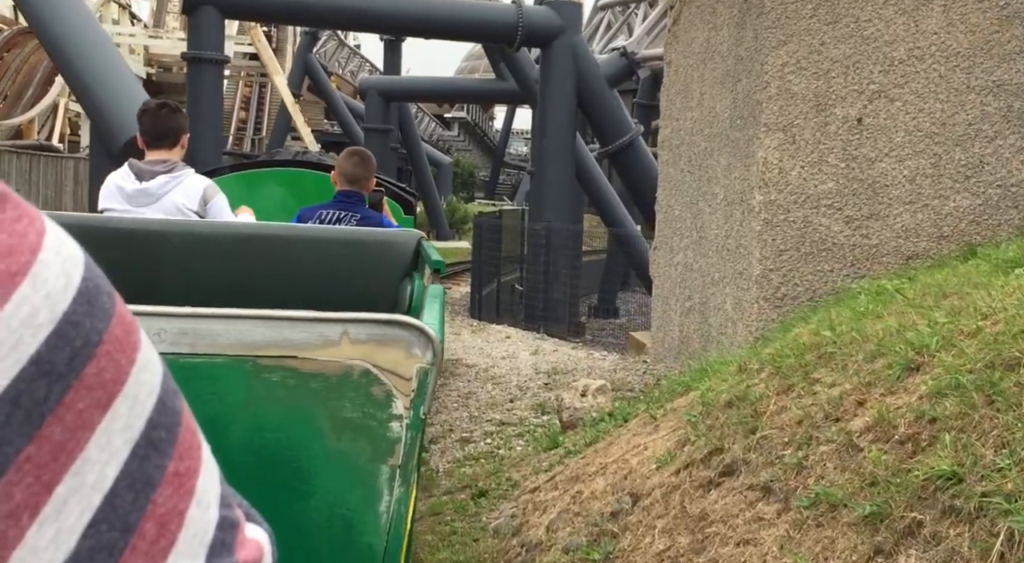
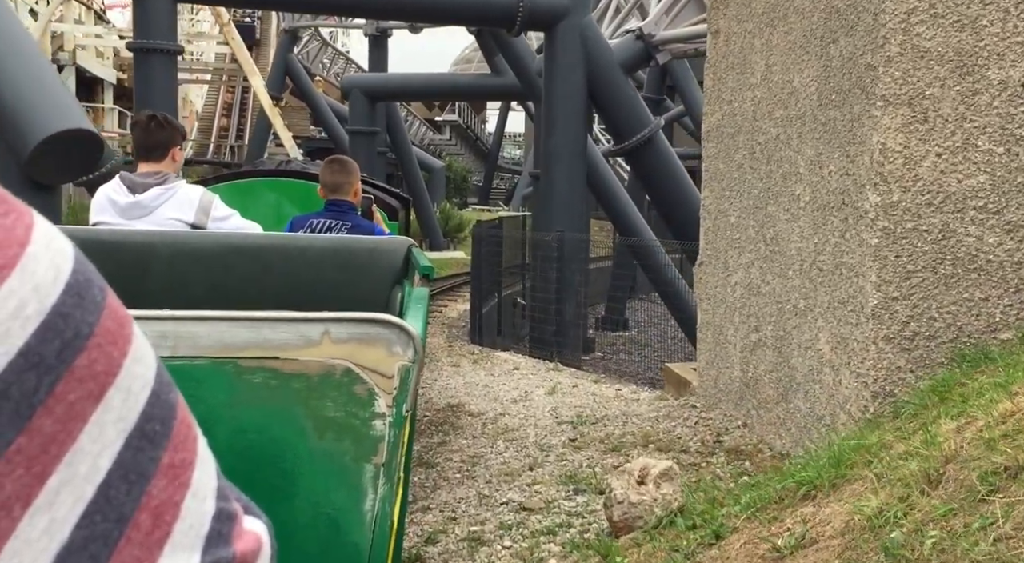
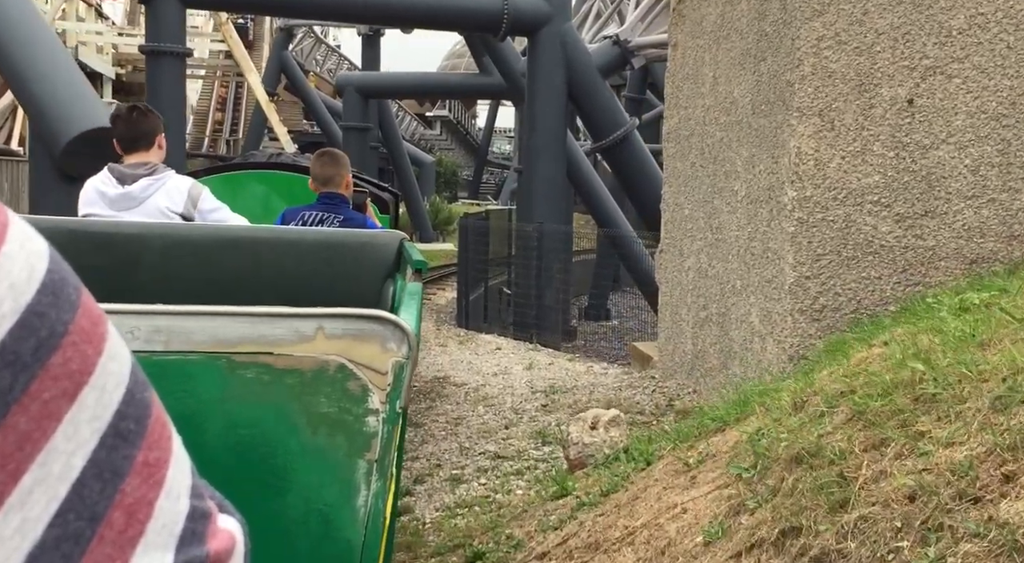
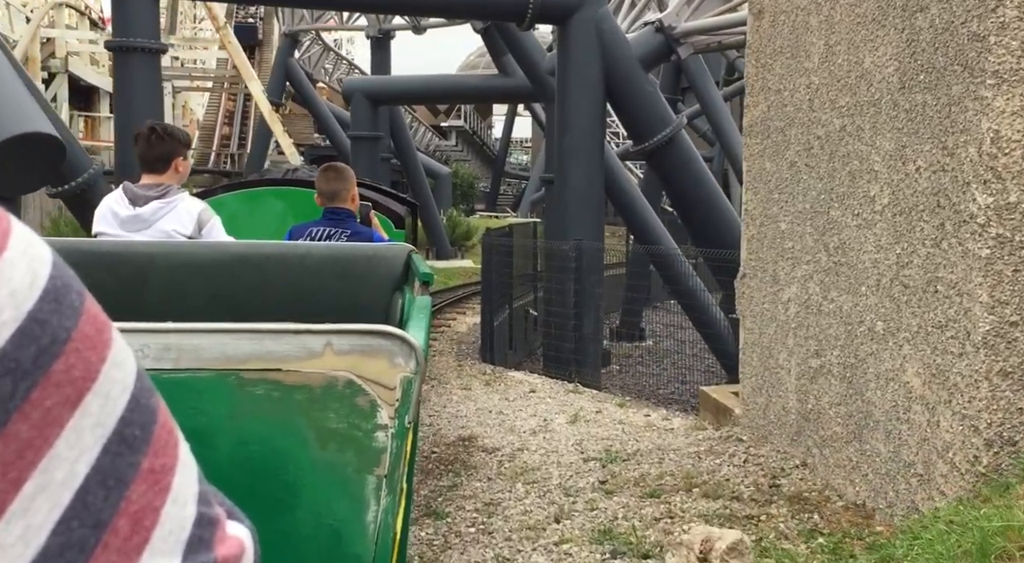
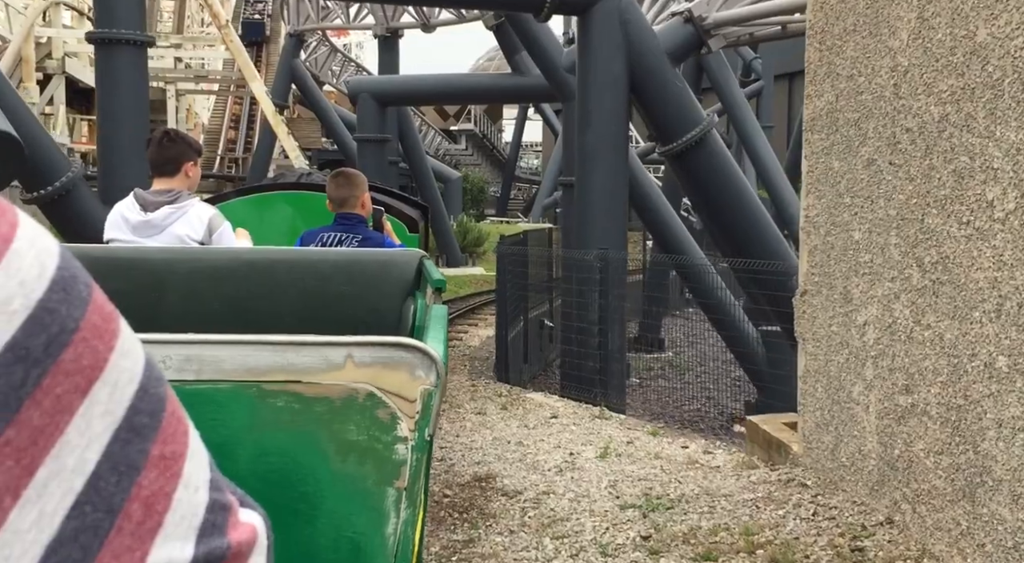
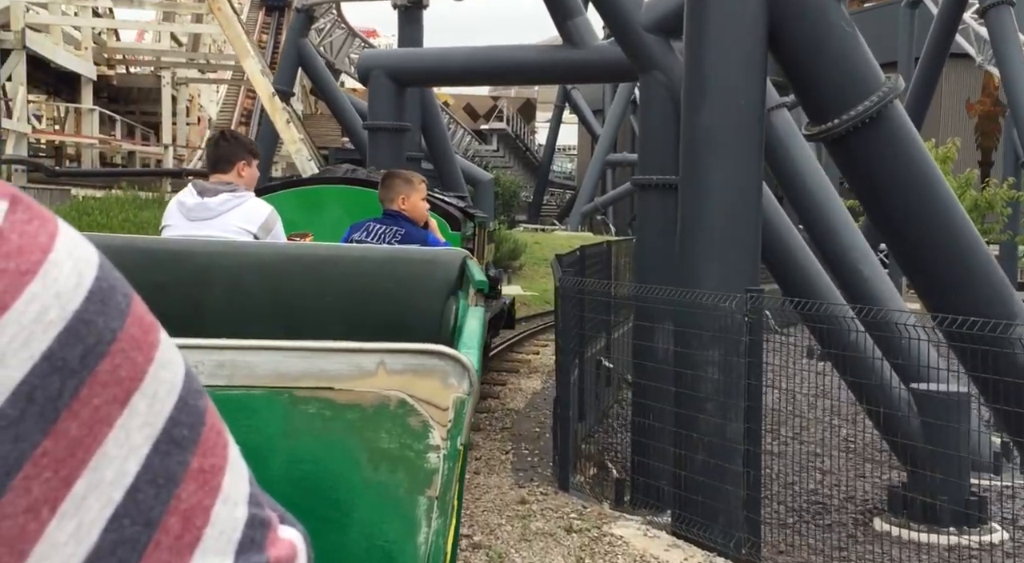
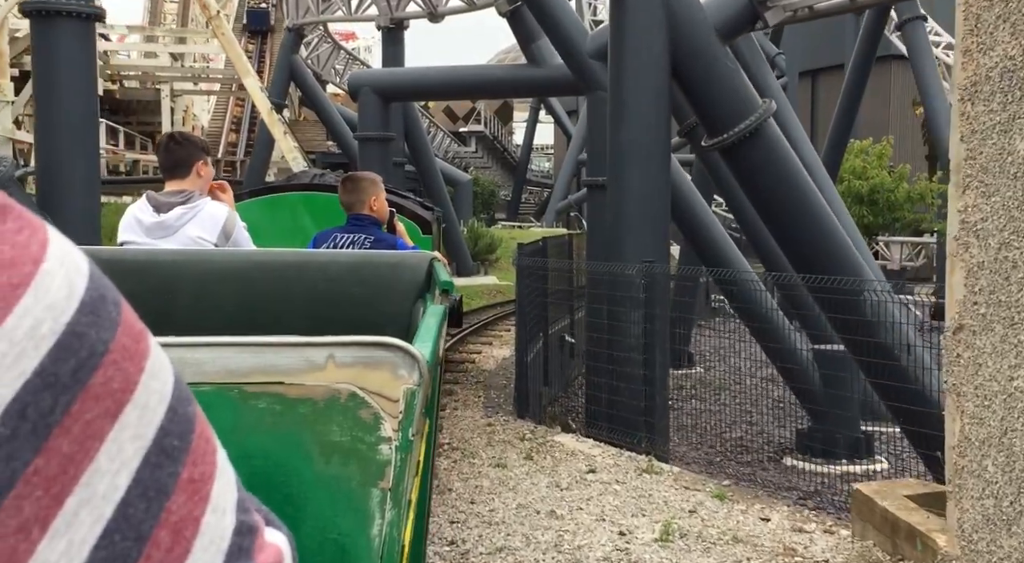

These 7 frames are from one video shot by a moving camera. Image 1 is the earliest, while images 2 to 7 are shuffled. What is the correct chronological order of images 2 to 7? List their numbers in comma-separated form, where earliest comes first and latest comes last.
3, 2, 4, 5, 7, 6
